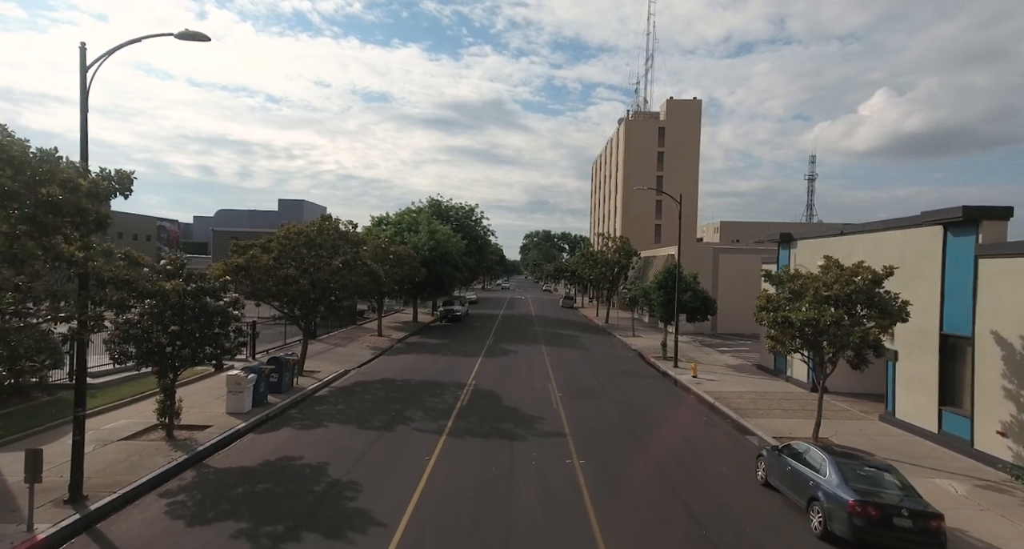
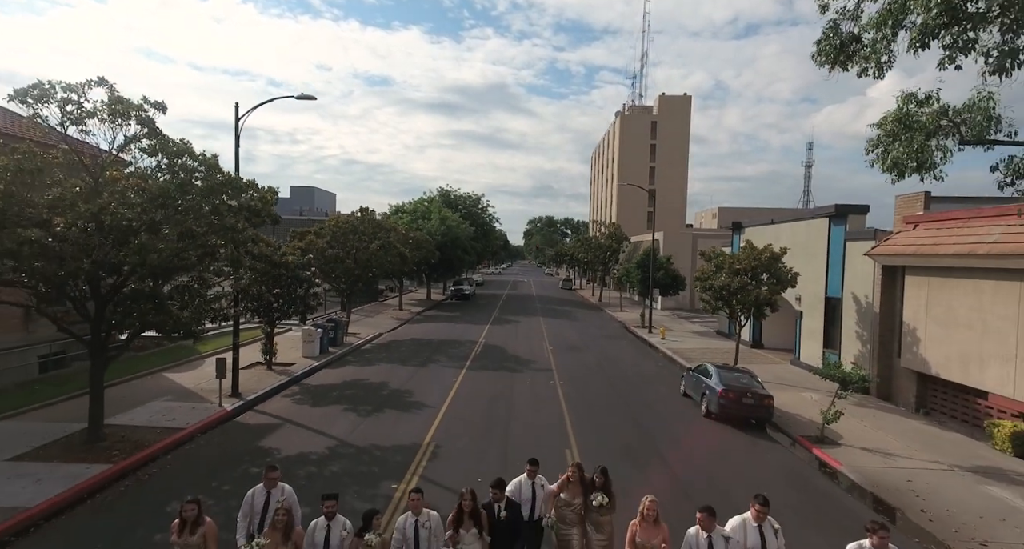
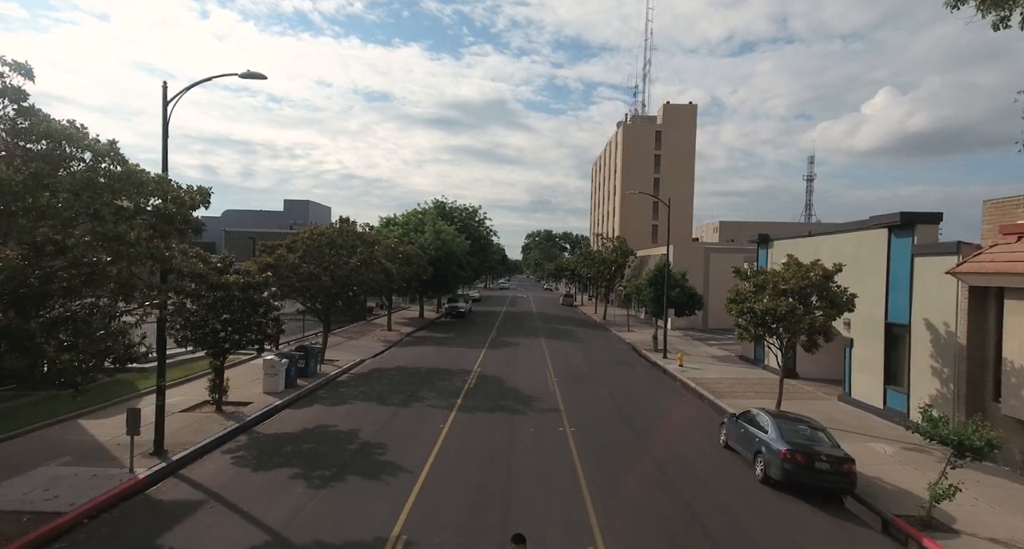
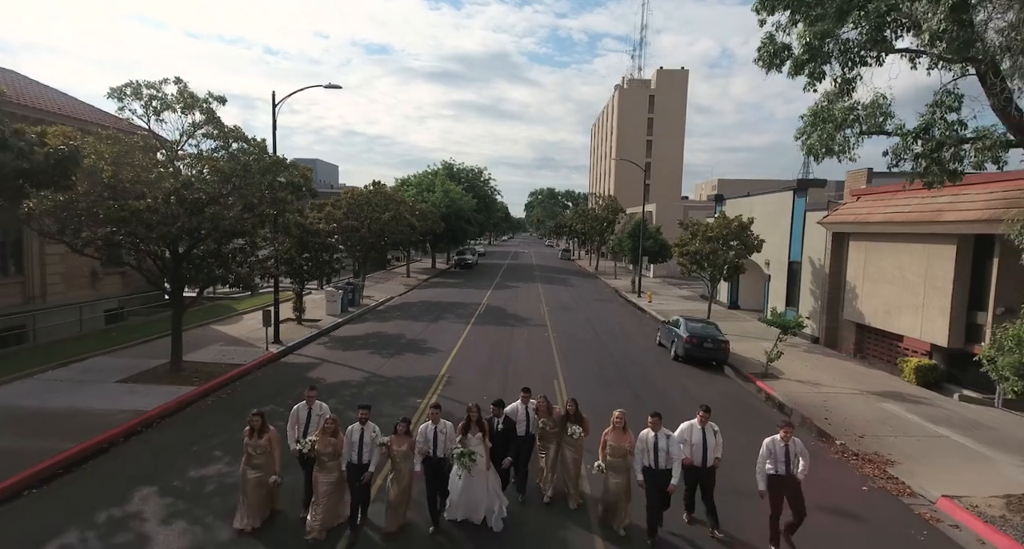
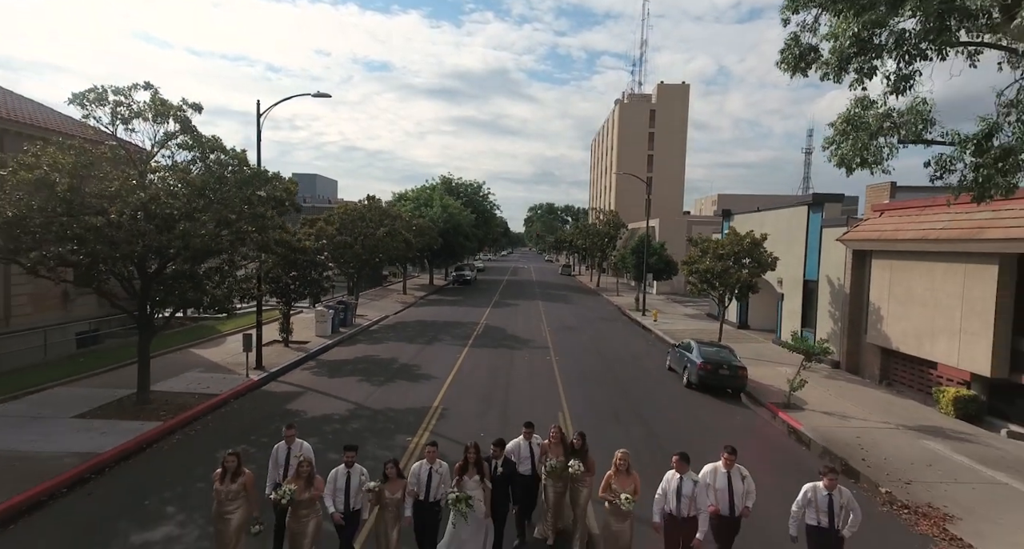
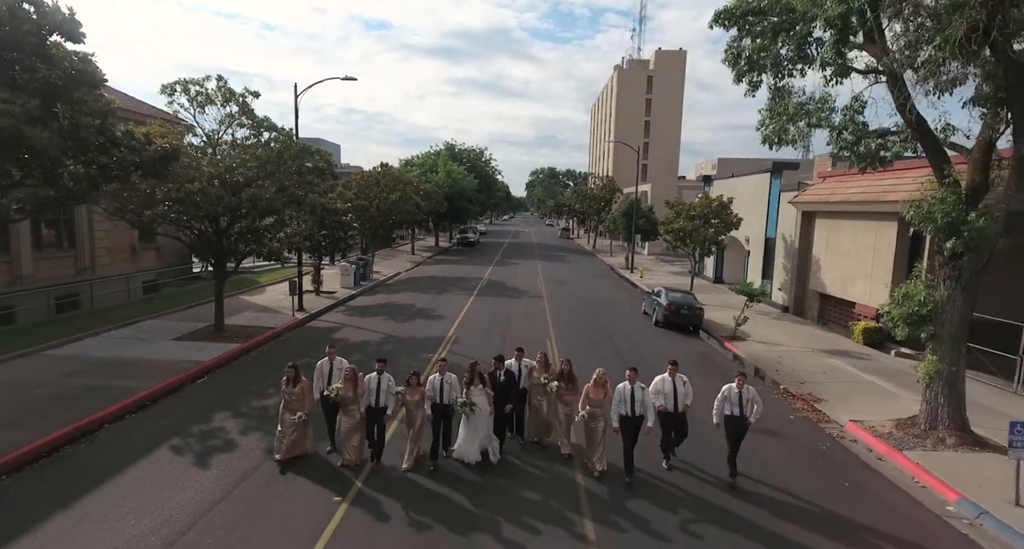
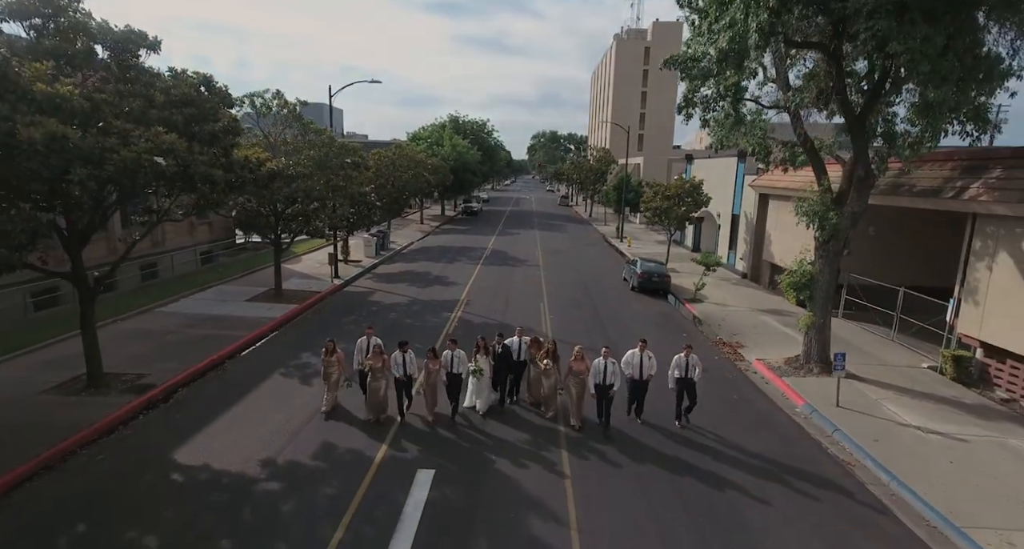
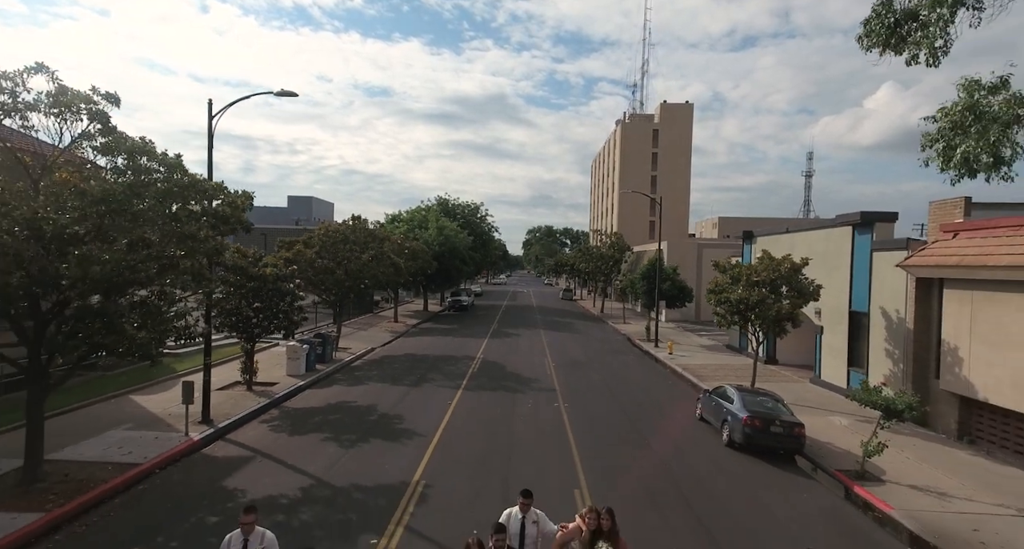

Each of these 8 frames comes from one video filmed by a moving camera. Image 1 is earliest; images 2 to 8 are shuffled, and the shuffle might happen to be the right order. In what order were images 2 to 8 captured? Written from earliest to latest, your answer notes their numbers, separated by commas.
3, 8, 2, 5, 4, 6, 7
